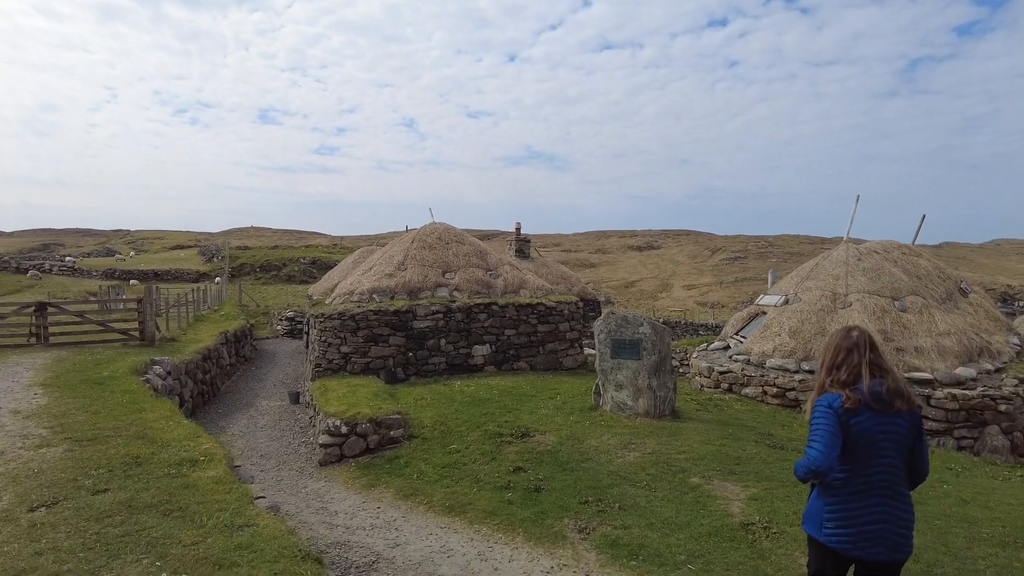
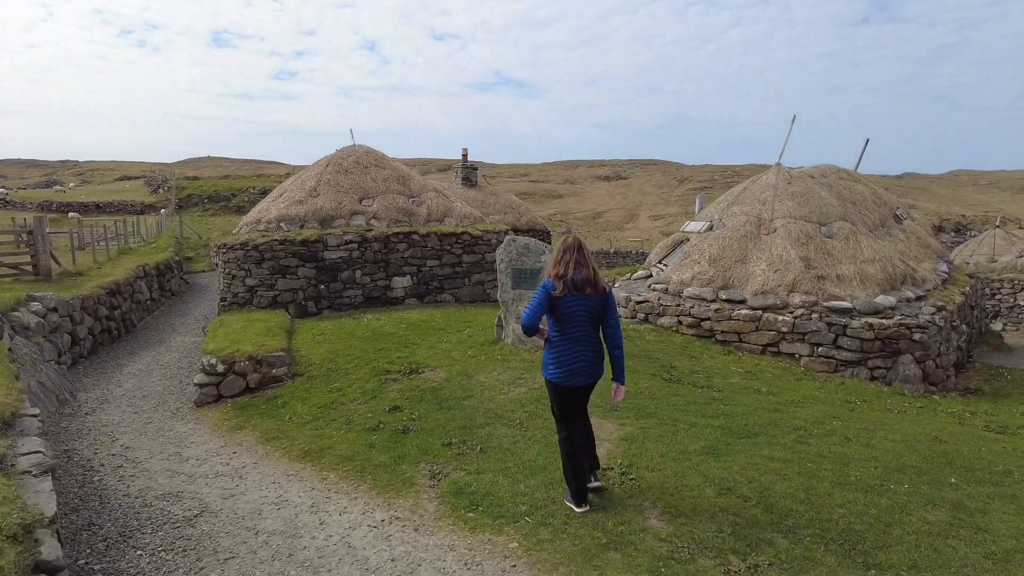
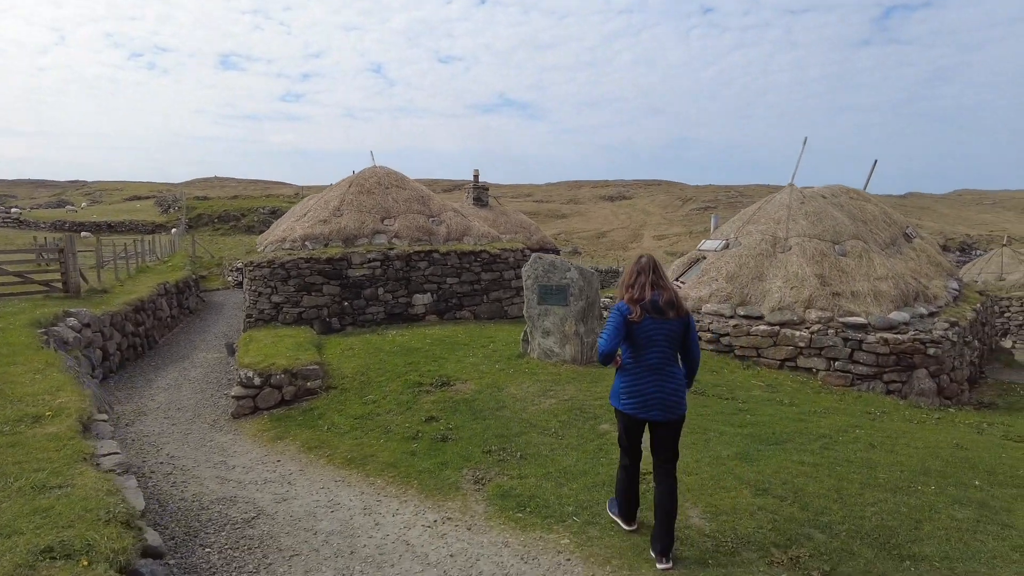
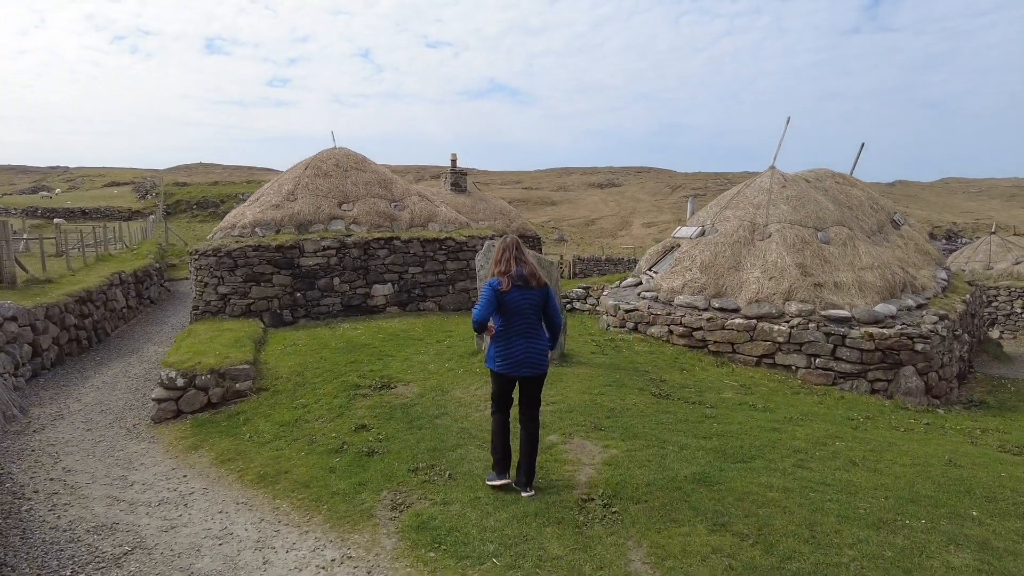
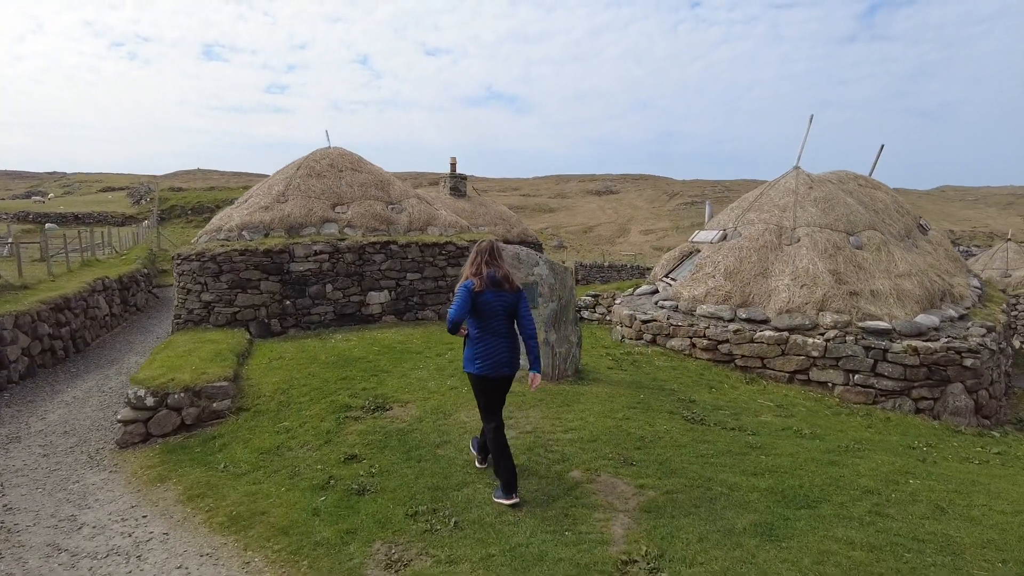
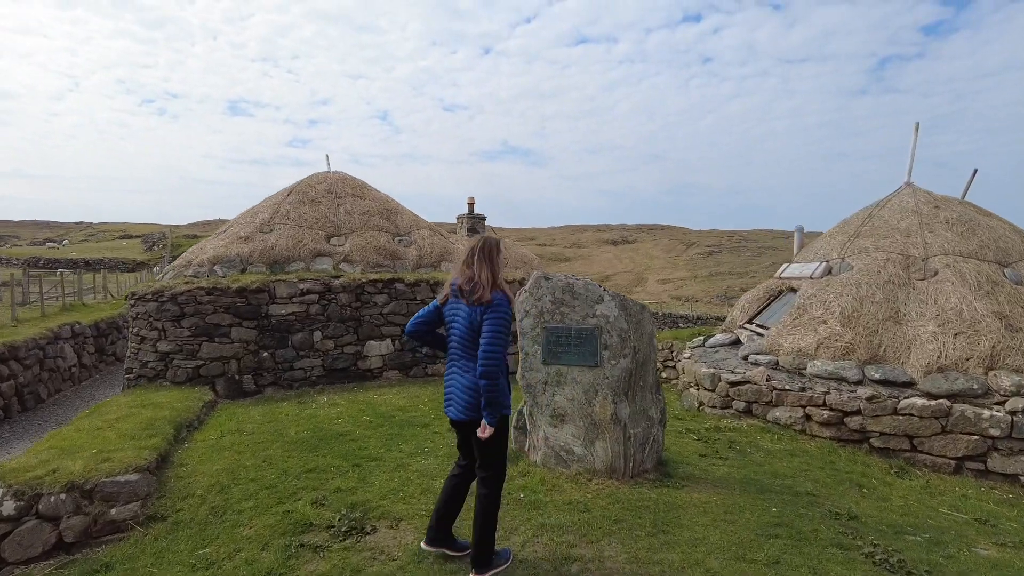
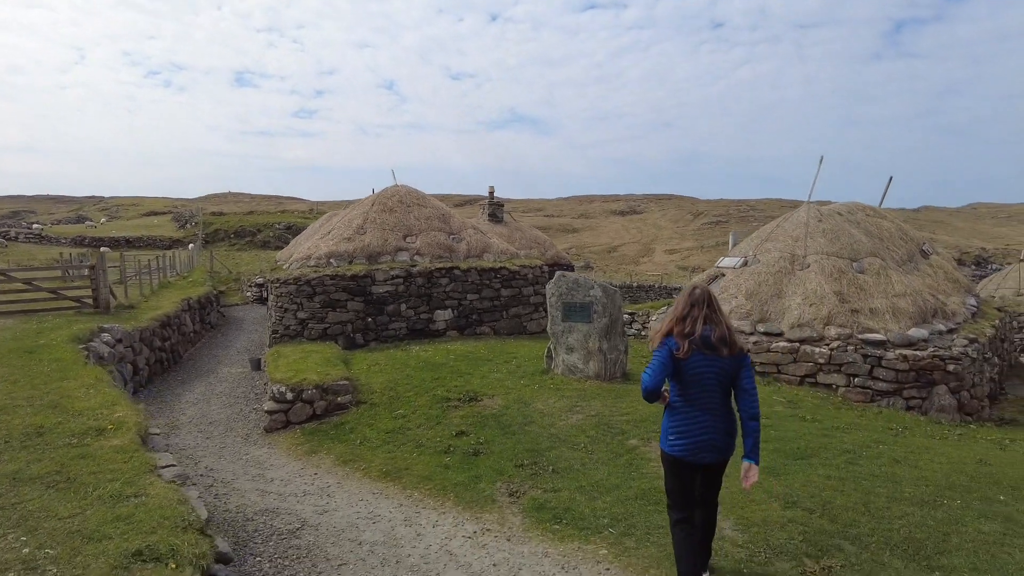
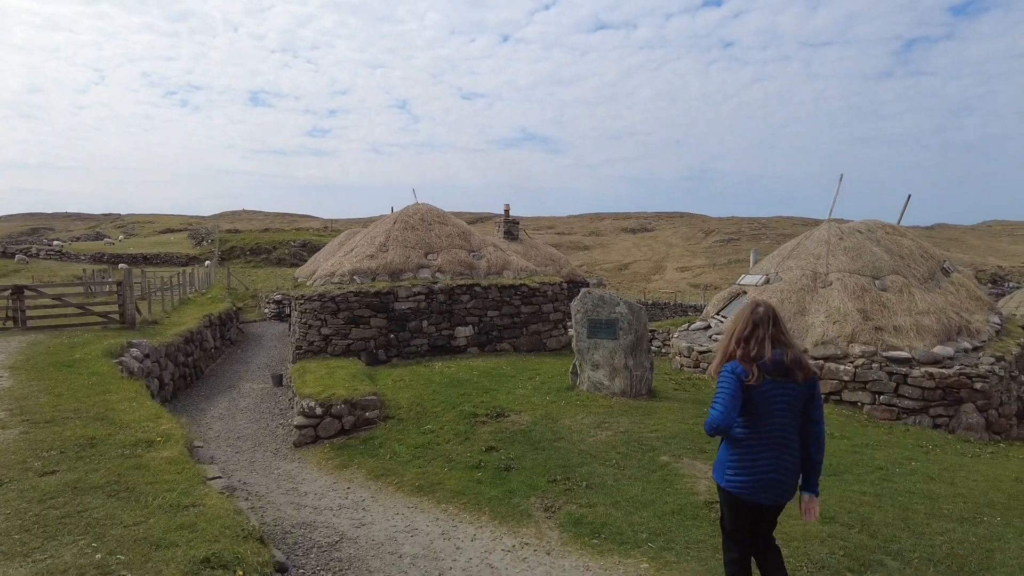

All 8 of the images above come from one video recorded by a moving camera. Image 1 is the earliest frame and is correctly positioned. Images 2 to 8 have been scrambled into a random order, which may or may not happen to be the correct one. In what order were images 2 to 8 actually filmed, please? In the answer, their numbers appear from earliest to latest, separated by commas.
8, 7, 3, 2, 4, 5, 6
